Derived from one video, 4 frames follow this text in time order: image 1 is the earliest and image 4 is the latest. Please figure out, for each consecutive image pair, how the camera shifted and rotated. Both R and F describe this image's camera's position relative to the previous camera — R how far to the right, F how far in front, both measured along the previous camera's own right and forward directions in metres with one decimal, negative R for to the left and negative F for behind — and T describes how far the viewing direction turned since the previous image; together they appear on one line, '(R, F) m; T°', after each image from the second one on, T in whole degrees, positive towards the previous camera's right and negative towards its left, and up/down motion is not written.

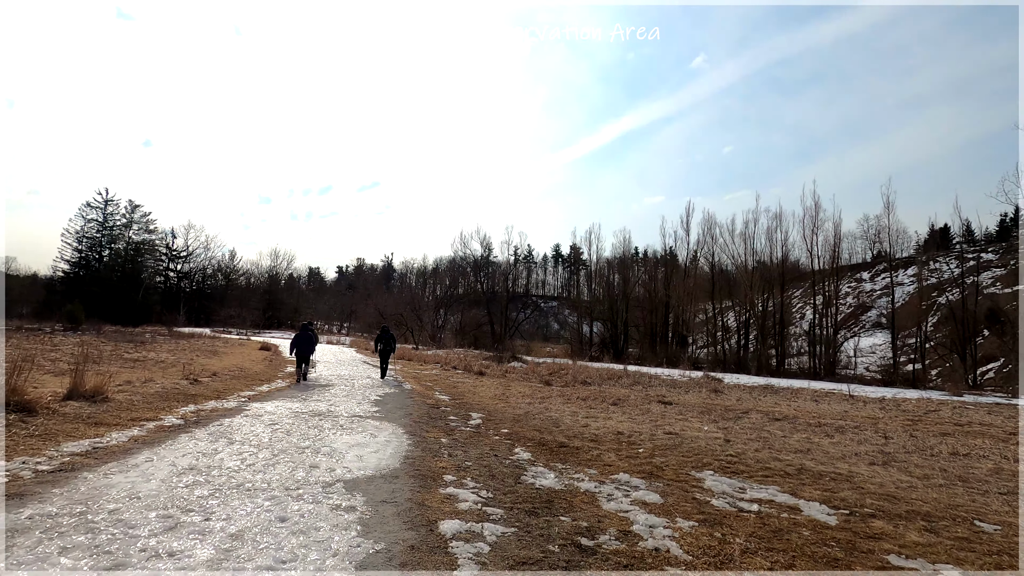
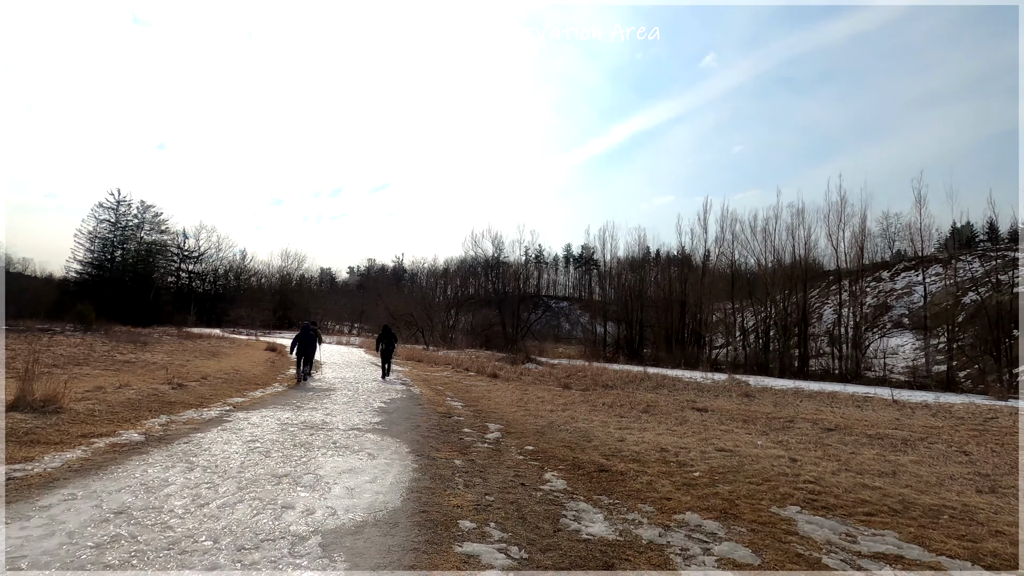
(-0.2, +1.4) m; -1°
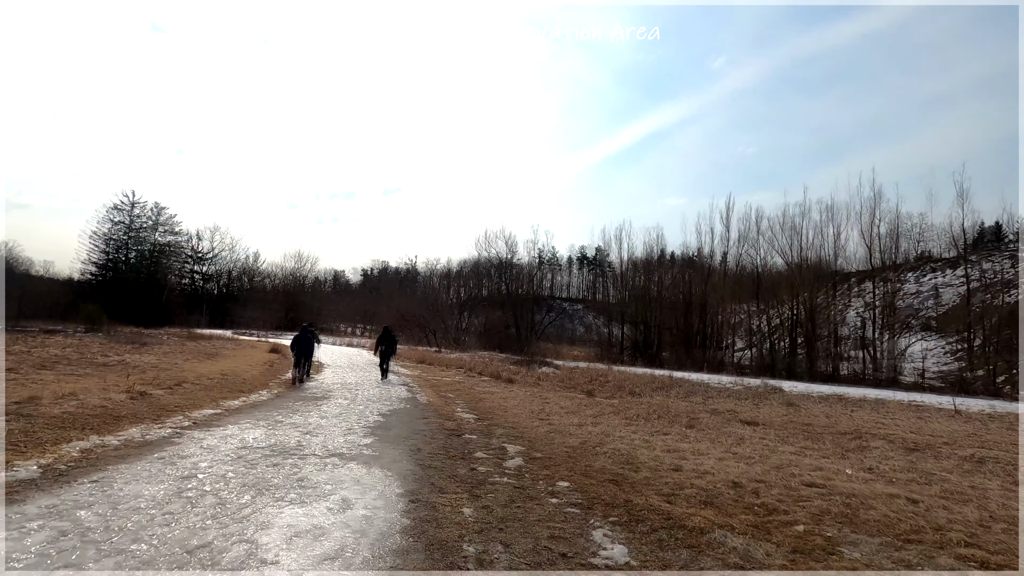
(-0.2, +1.8) m; -1°
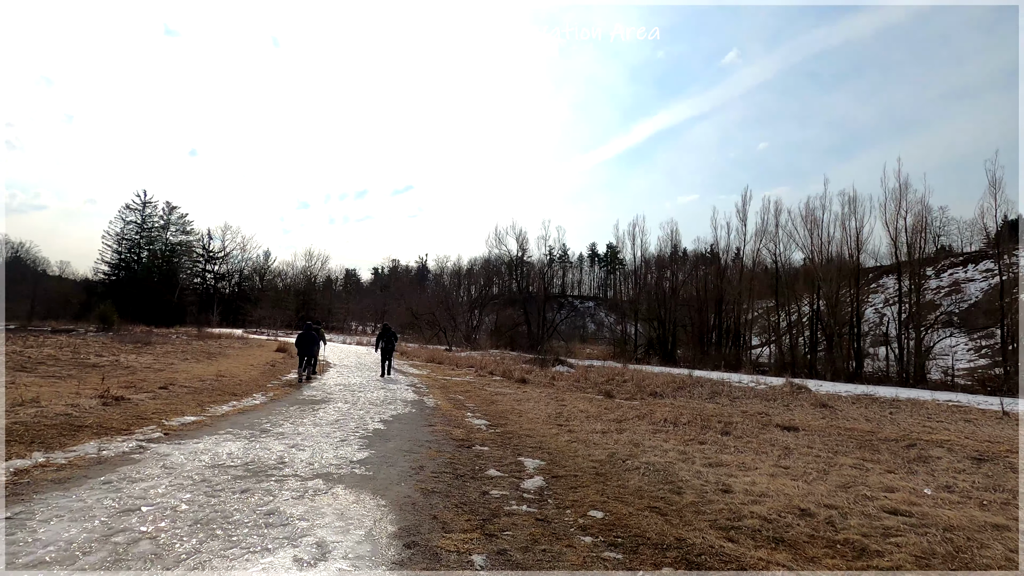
(-0.1, +1.0) m; -1°
